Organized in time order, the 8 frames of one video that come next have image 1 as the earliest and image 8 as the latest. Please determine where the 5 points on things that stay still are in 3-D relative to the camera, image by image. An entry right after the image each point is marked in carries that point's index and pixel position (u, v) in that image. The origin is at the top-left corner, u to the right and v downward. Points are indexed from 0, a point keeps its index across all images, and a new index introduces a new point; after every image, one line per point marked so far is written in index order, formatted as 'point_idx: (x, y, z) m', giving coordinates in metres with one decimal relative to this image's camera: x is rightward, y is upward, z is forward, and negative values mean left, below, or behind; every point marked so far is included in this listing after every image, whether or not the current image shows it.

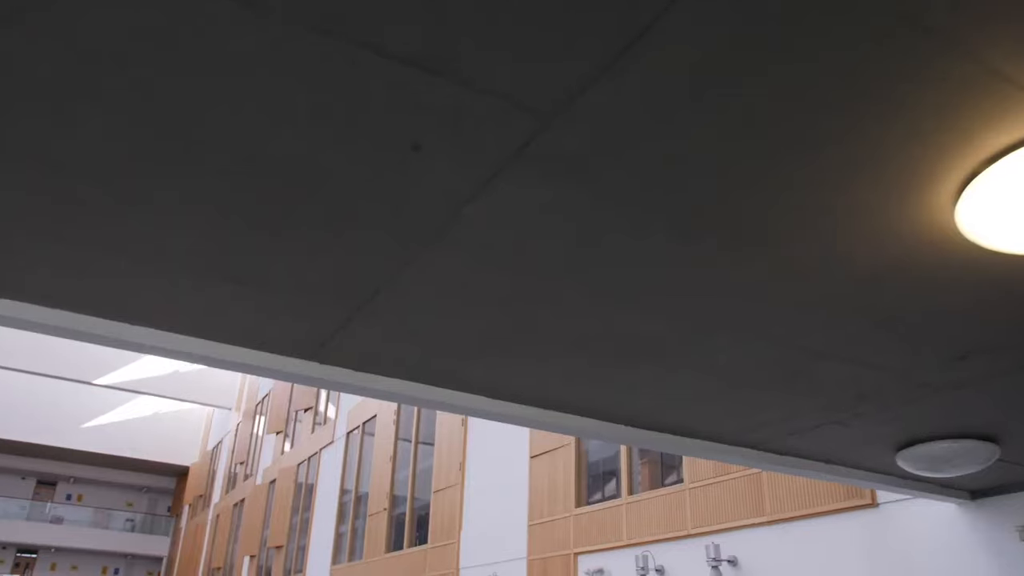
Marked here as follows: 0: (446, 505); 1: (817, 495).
0: (-0.9, -3.1, +12.0) m
1: (+2.2, -1.5, +6.0) m
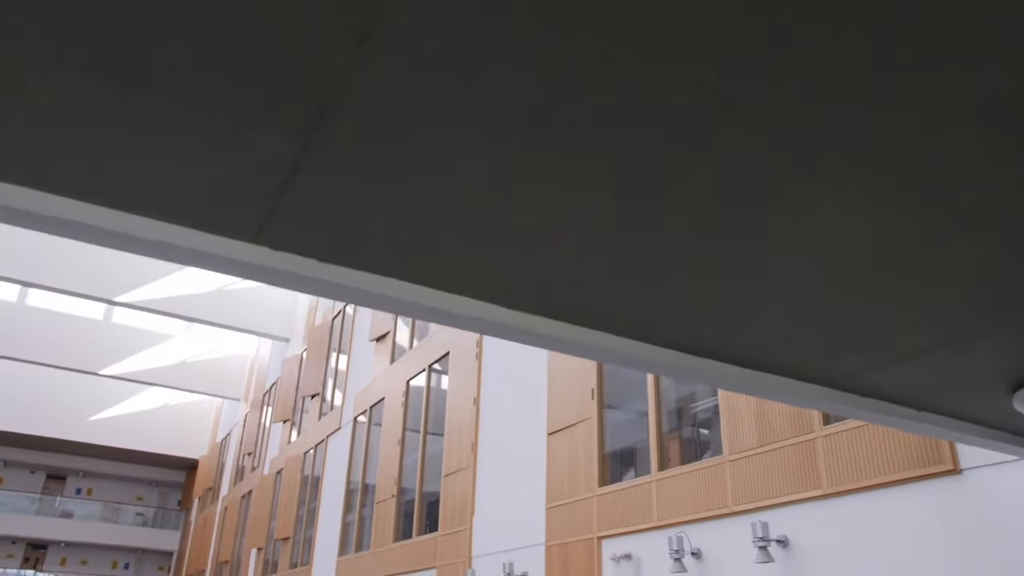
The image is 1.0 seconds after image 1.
0: (-0.7, -2.7, +11.2) m
1: (+2.3, -1.1, +5.2) m
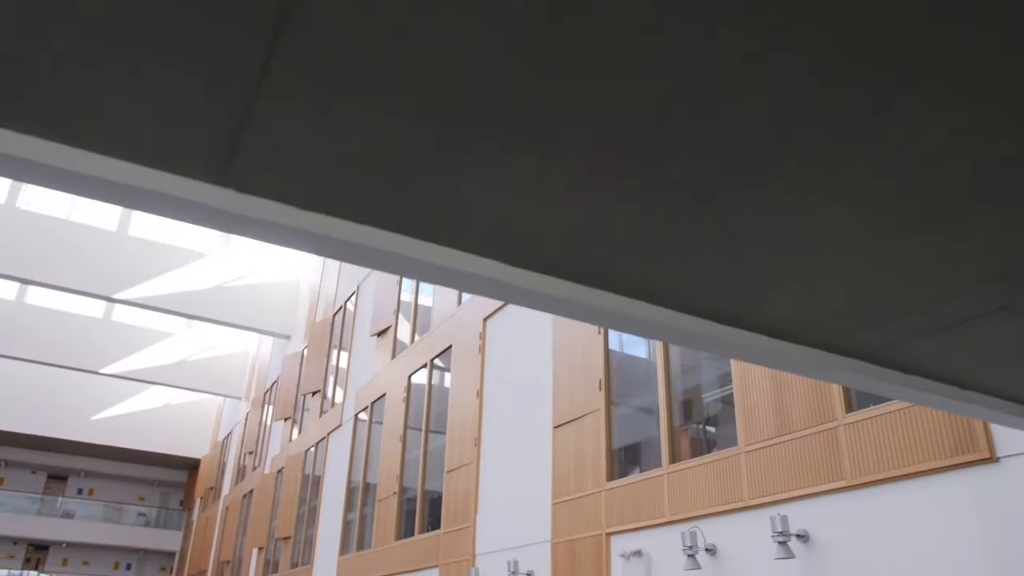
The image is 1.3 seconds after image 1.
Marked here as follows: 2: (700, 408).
0: (-0.7, -2.6, +10.9) m
1: (+2.3, -1.0, +4.9) m
2: (+1.5, -1.0, +6.9) m
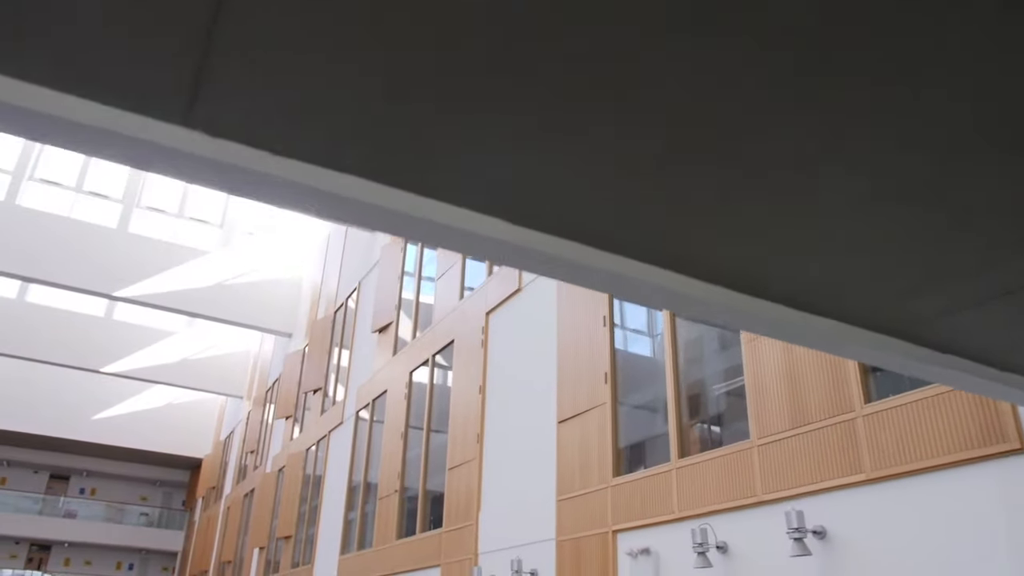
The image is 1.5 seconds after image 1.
0: (-0.6, -2.5, +10.7) m
1: (+2.3, -0.9, +4.6) m
2: (+1.5, -0.9, +6.6) m
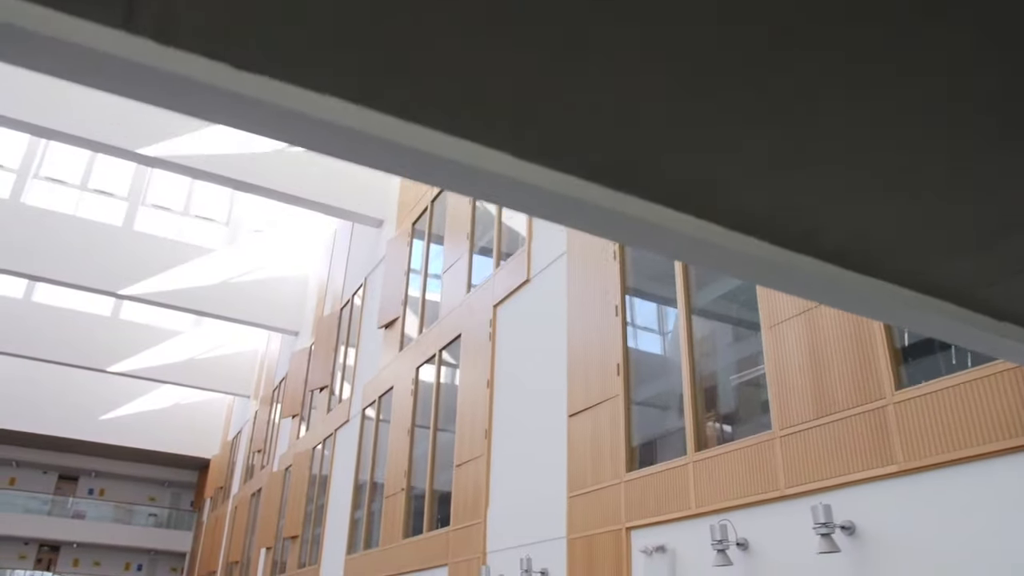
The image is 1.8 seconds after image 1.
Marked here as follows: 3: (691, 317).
0: (-0.5, -2.4, +10.4) m
1: (+2.4, -0.7, +4.3) m
2: (+1.6, -0.8, +6.3) m
3: (+1.5, -0.3, +7.0) m
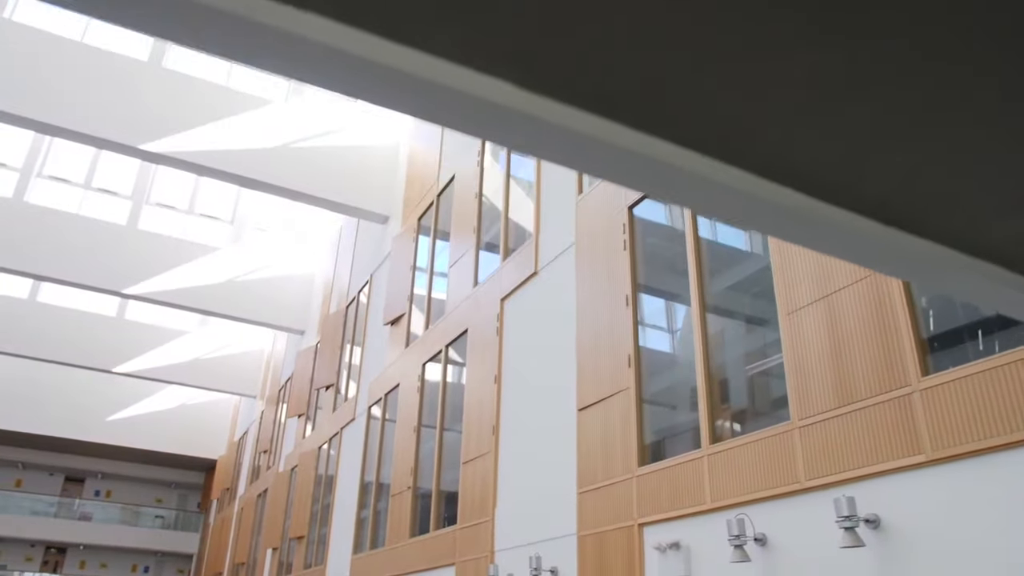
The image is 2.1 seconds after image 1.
0: (-0.4, -2.3, +10.2) m
1: (+2.4, -0.6, +4.1) m
2: (+1.7, -0.7, +6.1) m
3: (+1.5, -0.2, +6.8) m
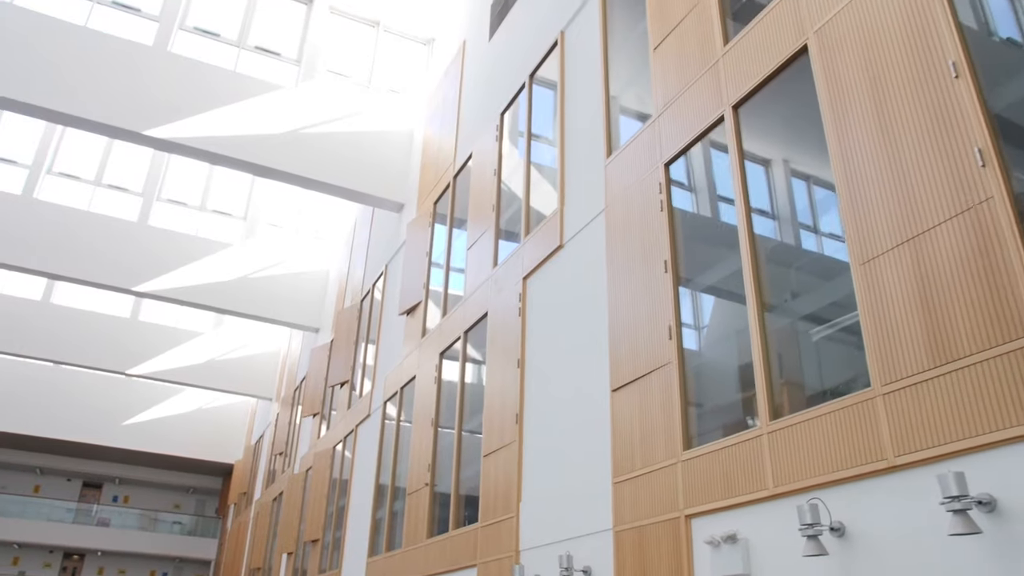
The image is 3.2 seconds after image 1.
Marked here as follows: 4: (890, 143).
0: (-0.1, -2.1, +9.4) m
1: (+2.5, -0.3, +3.2) m
2: (+1.8, -0.4, +5.3) m
3: (+1.7, +0.1, +5.9) m
4: (+2.2, +0.8, +4.9) m
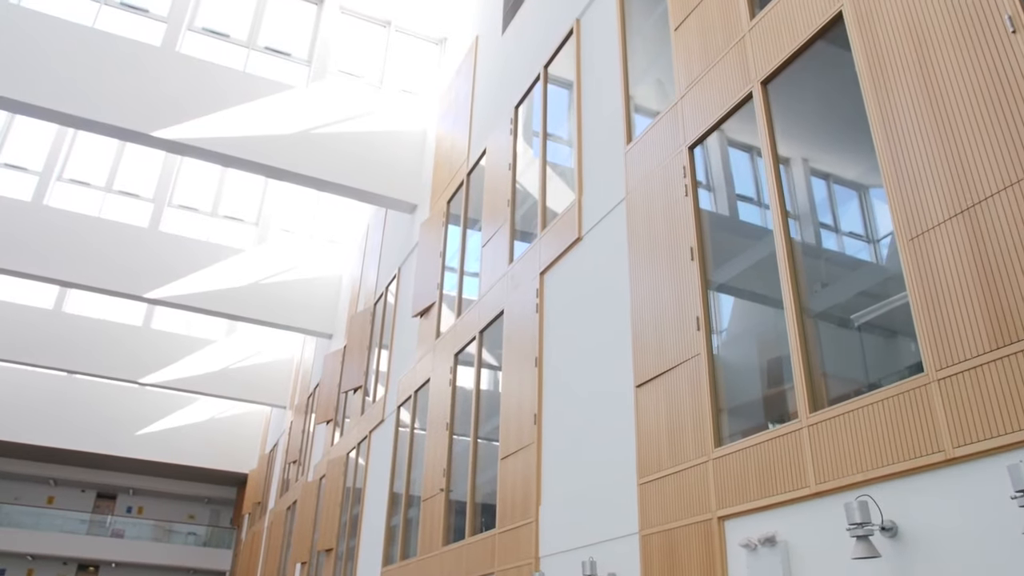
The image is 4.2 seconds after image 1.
0: (+0.1, -2.0, +9.0) m
1: (+2.6, -0.2, +2.8) m
2: (+2.0, -0.3, +4.9) m
3: (+1.8, +0.2, +5.5) m
4: (+2.3, +0.9, +4.5) m
